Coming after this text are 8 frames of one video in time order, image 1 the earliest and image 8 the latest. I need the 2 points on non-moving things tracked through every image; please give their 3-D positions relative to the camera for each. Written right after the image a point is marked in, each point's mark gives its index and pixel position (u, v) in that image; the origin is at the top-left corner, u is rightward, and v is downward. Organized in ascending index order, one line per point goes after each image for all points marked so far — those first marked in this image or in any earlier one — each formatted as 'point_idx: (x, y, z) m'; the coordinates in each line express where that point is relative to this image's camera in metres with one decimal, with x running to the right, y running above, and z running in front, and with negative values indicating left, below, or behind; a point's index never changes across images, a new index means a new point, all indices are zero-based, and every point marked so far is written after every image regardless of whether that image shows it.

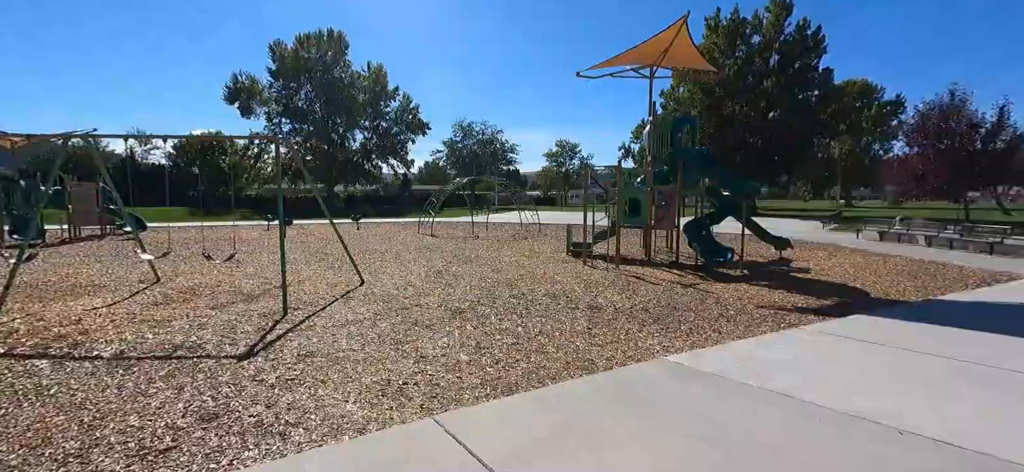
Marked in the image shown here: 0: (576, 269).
0: (+1.1, -0.6, +8.4) m
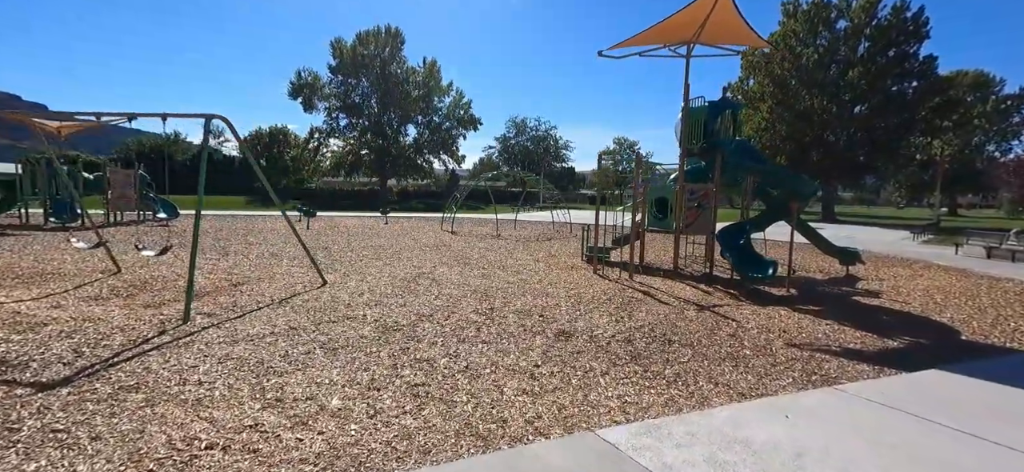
0: (+1.0, -0.6, +7.2) m
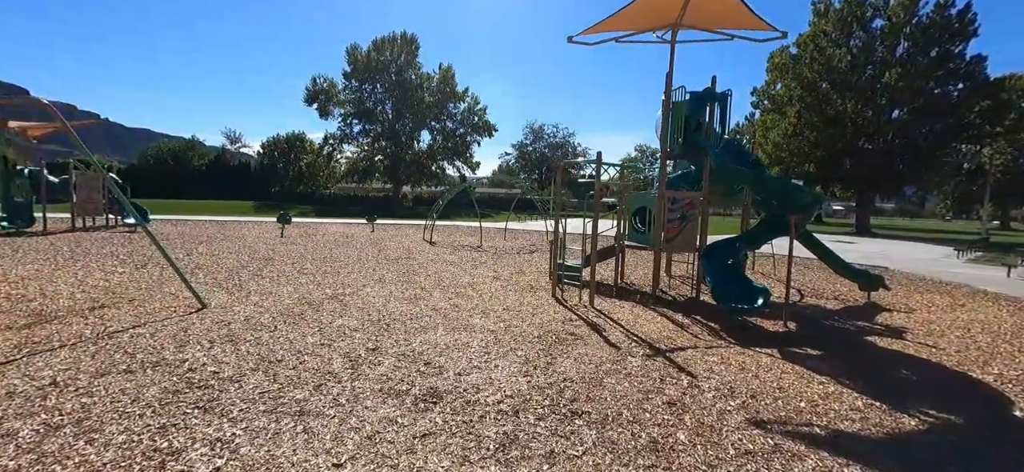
0: (+0.2, -0.9, +5.9) m
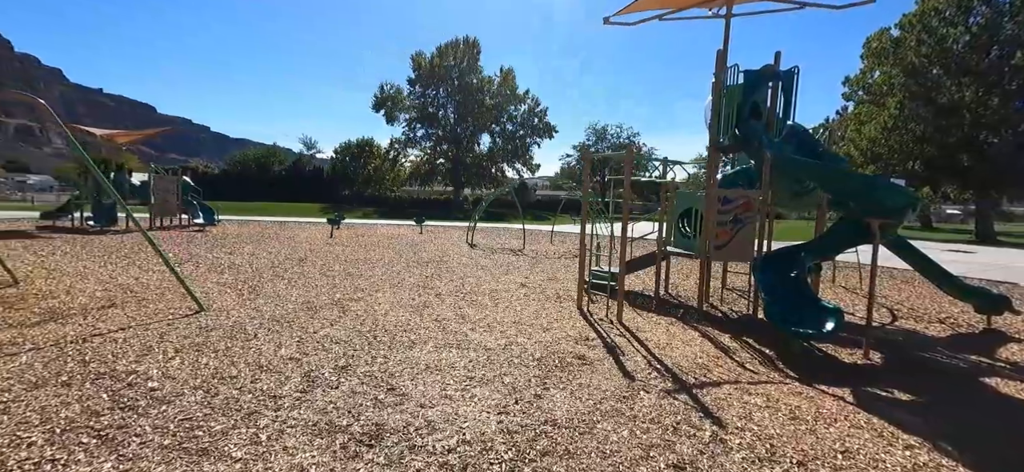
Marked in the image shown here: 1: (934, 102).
0: (+0.4, -0.9, +5.2) m
1: (+16.5, +5.3, +19.2) m
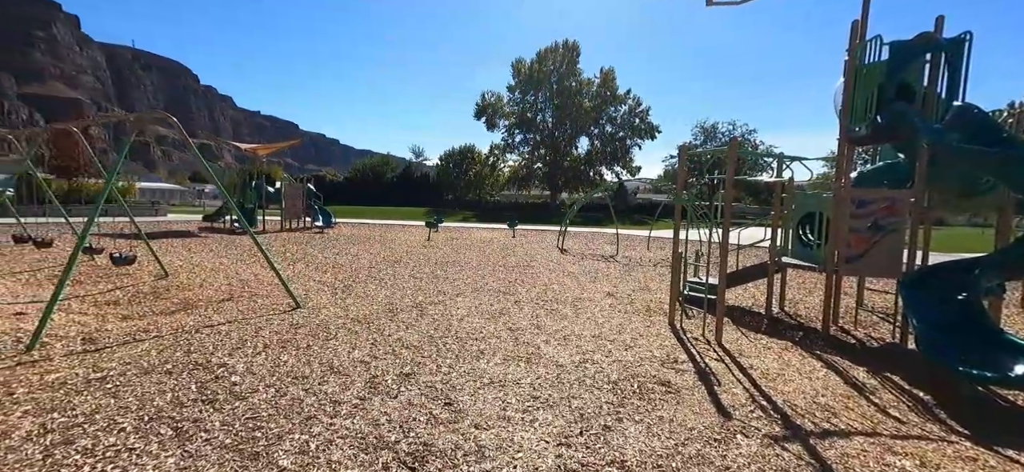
0: (+1.2, -1.0, +4.7) m
1: (+20.0, +4.9, +15.0) m
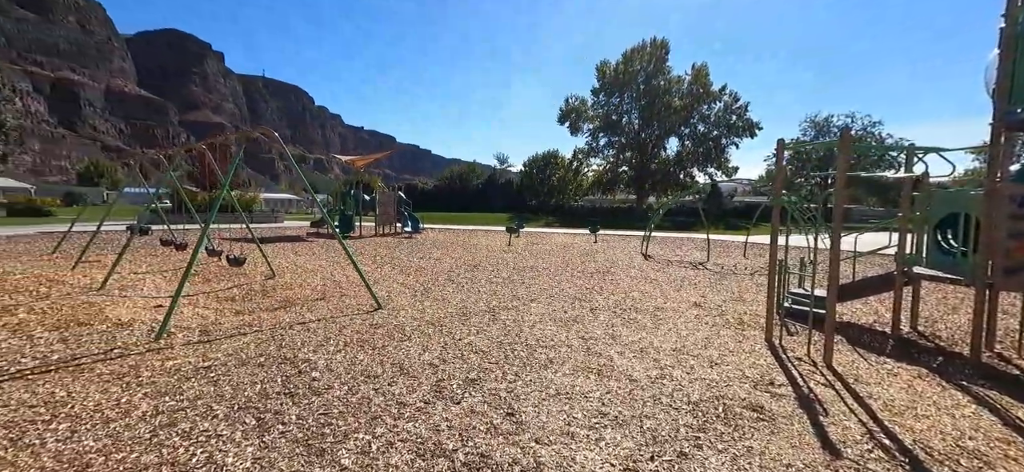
0: (+1.8, -1.0, +4.3) m
1: (+22.2, +4.6, +11.1) m
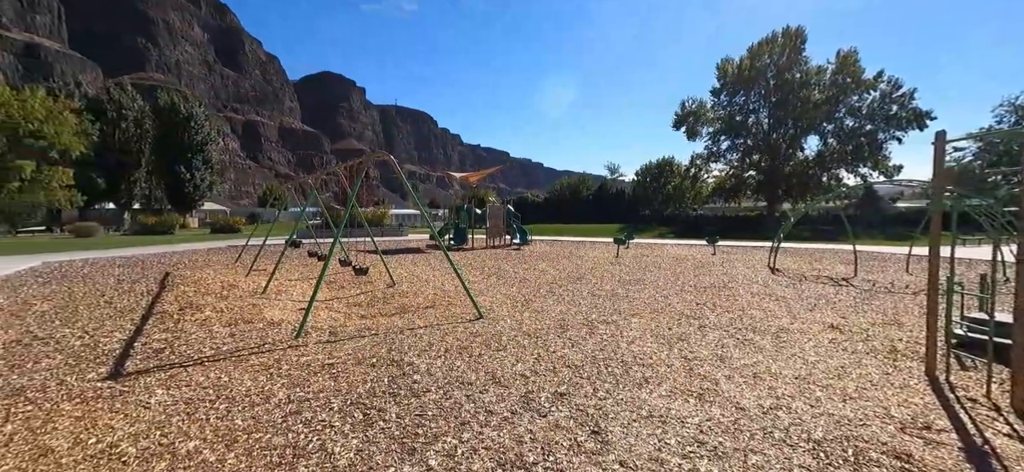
0: (+2.6, -1.1, +3.7) m
1: (+24.1, +4.3, +5.8) m
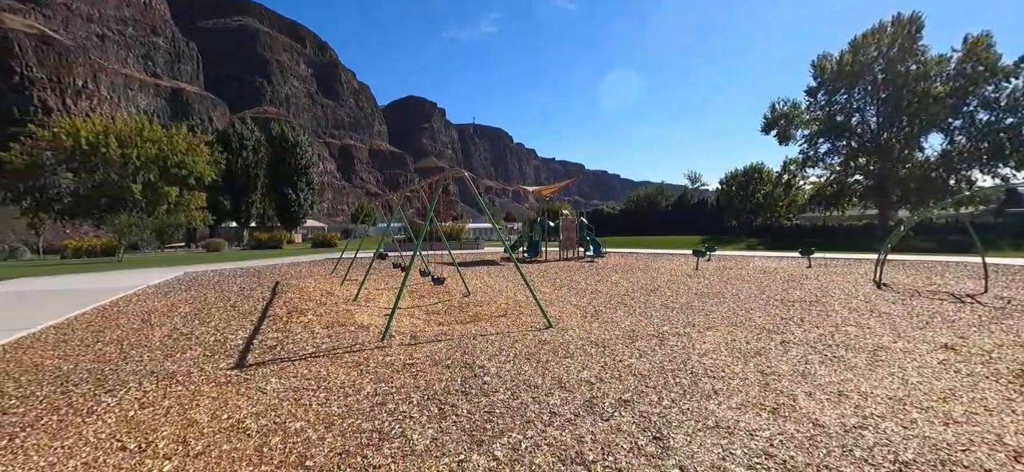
0: (+3.1, -1.2, +3.4) m
1: (+24.6, +4.4, +2.1) m
